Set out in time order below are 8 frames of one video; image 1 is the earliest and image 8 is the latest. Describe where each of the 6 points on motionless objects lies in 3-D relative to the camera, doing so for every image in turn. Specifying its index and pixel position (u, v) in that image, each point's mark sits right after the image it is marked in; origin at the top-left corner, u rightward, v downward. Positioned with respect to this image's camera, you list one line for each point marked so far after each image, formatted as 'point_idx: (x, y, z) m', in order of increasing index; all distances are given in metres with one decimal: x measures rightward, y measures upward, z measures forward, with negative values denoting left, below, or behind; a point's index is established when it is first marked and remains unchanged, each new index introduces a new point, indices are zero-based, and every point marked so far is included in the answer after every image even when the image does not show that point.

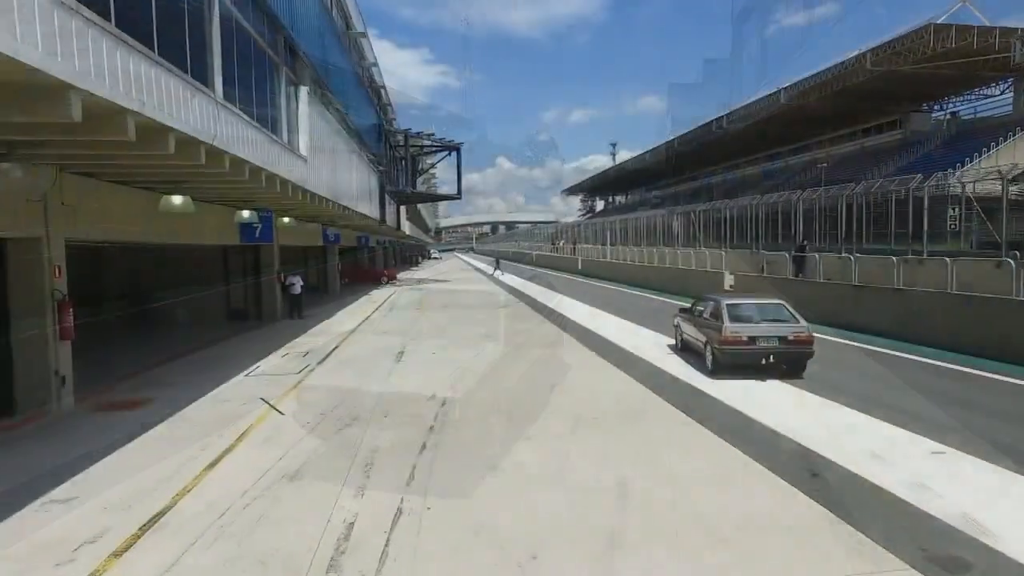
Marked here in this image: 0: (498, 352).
0: (-0.3, -1.1, +14.0) m
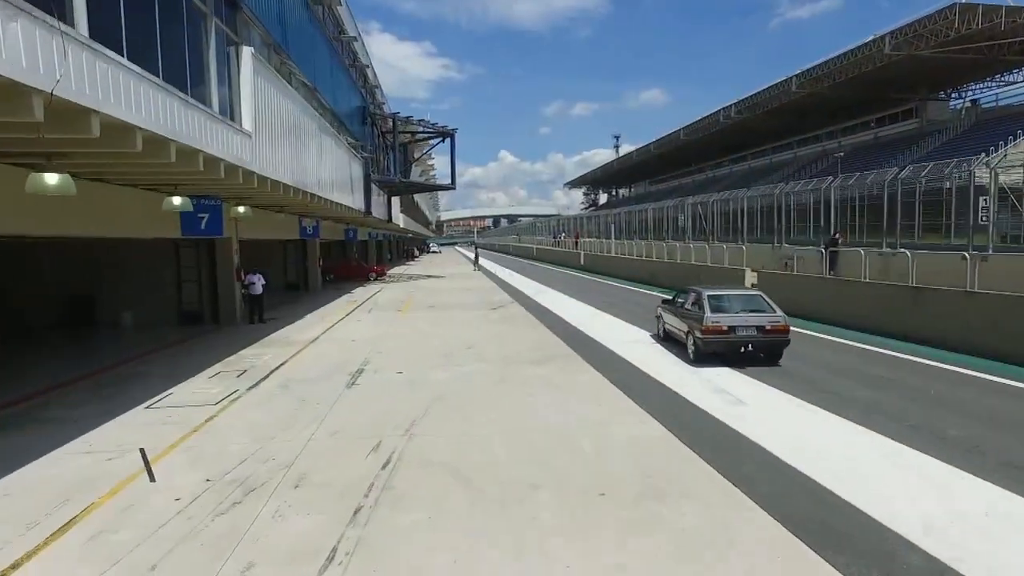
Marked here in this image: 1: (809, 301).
0: (-0.5, -1.1, +11.4) m
1: (+6.5, -0.2, +18.6) m
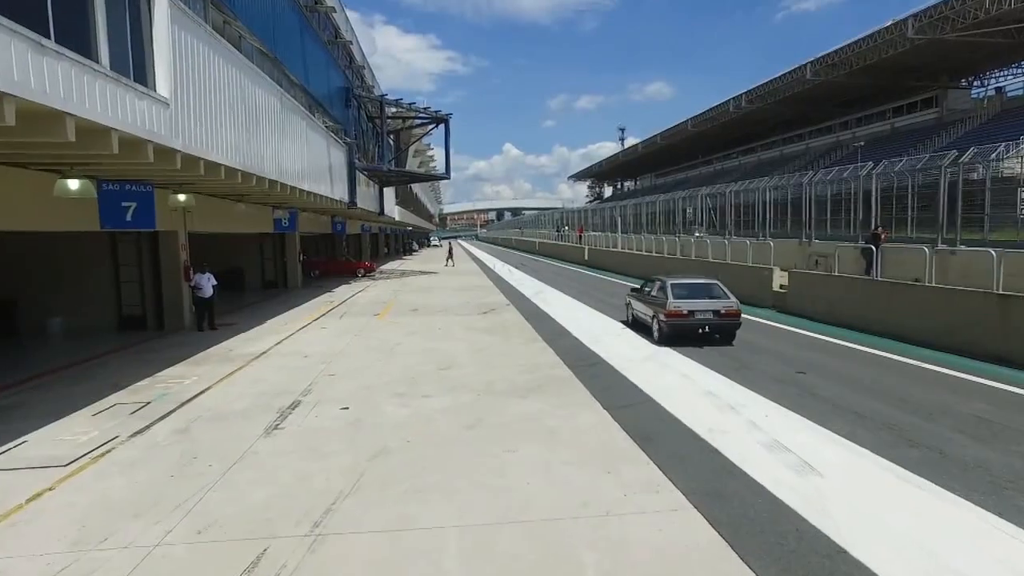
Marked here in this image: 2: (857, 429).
0: (-0.7, -1.2, +8.8) m
1: (+6.3, -0.3, +16.0) m
2: (+3.1, -1.3, +7.1) m
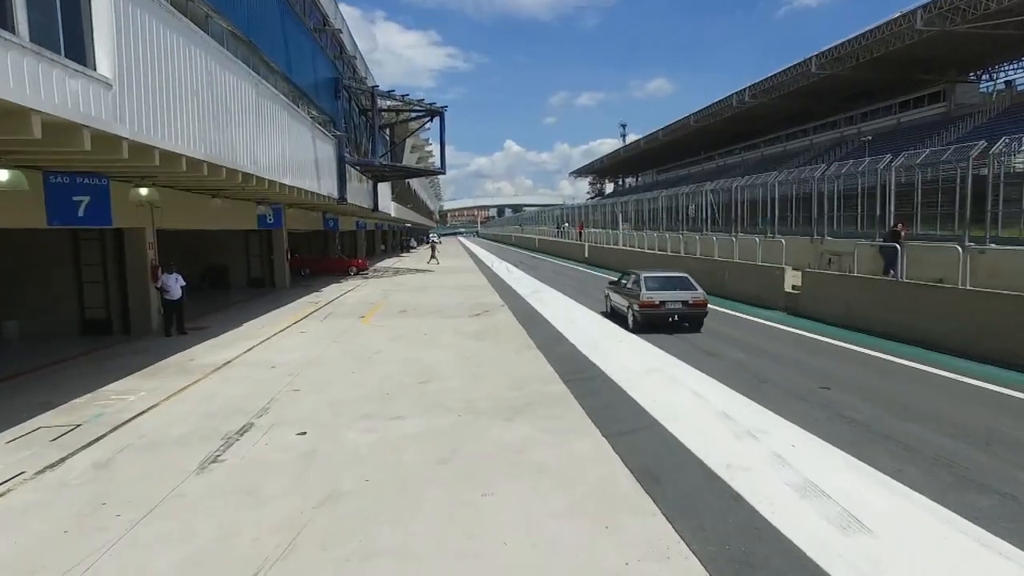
0: (-0.9, -1.3, +7.7) m
1: (+6.2, -0.3, +14.8) m
2: (+2.9, -1.4, +5.9) m
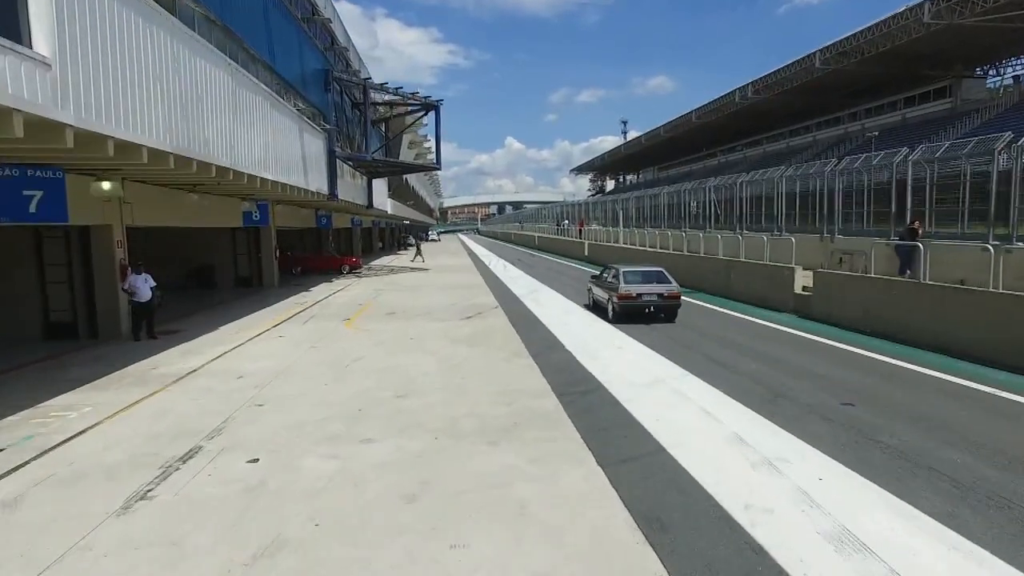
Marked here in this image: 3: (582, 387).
0: (-1.0, -1.3, +6.7) m
1: (+6.0, -0.3, +13.9) m
2: (+2.8, -1.4, +5.0) m
3: (+0.8, -1.1, +9.1) m
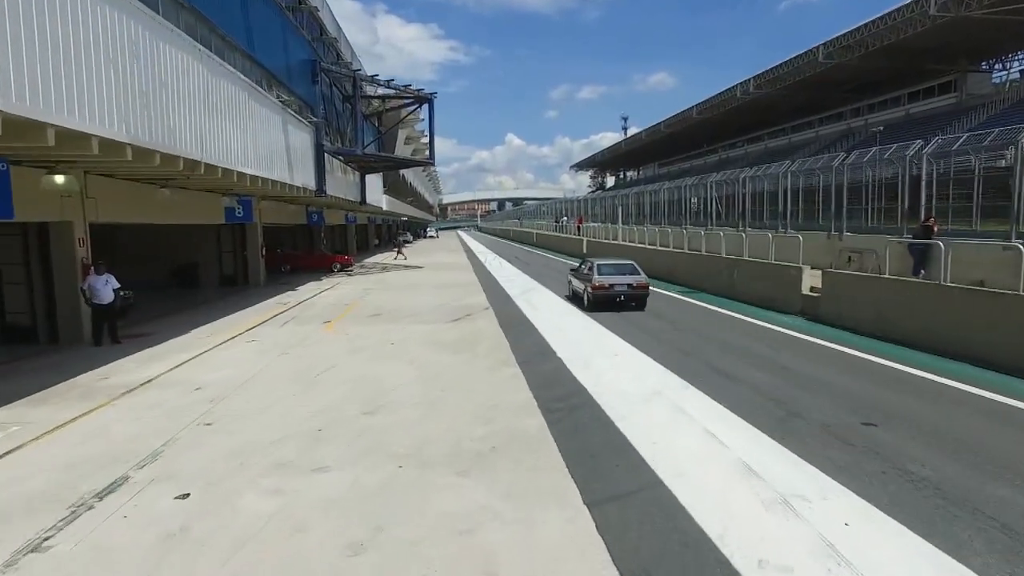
0: (-1.2, -1.4, +5.8) m
1: (+5.8, -0.4, +13.0) m
2: (+2.6, -1.5, +4.1) m
3: (+0.6, -1.2, +8.2) m
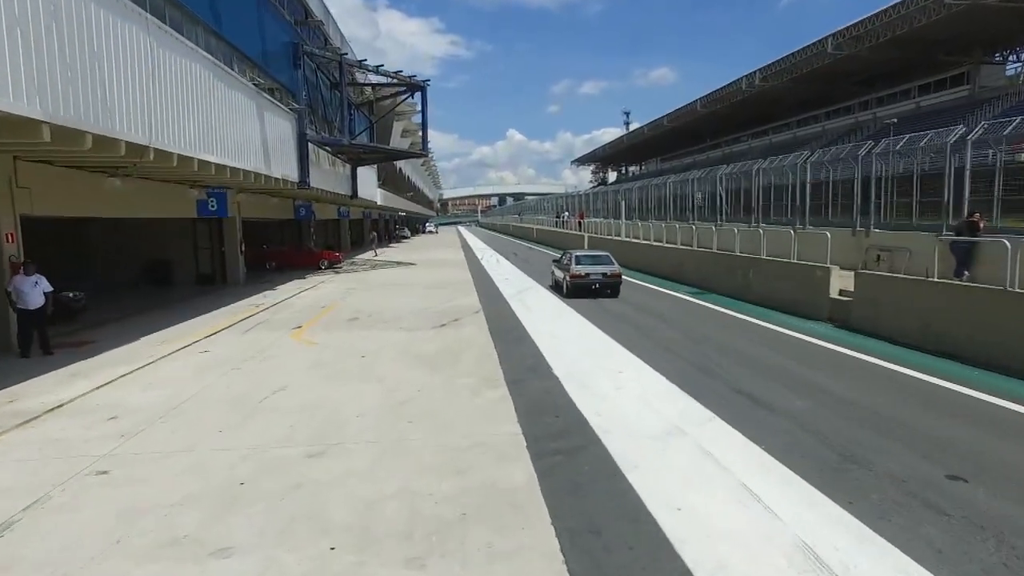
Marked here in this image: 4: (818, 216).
0: (-1.4, -1.5, +4.2) m
1: (+5.7, -0.4, +11.3) m
2: (+2.4, -1.6, +2.4) m
3: (+0.5, -1.2, +6.6) m
4: (+7.7, +1.8, +20.0) m
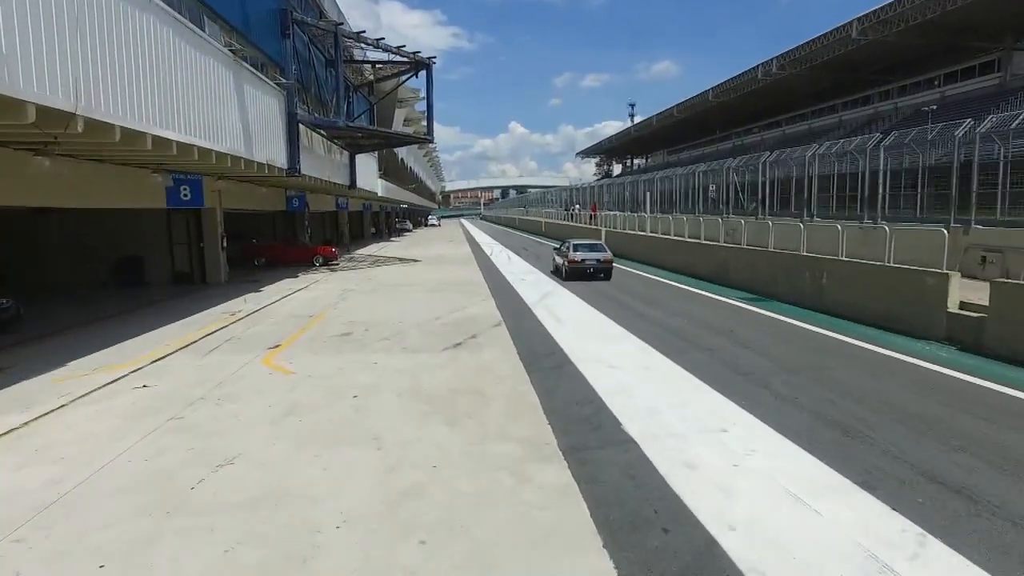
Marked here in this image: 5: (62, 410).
0: (-0.9, -1.7, +1.3) m
1: (+6.2, -0.6, +8.5) m
2: (+2.8, -1.8, -0.4) m
3: (+0.9, -1.4, +3.7) m
4: (+8.1, +1.7, +17.1) m
5: (-4.2, -1.1, +7.2) m
